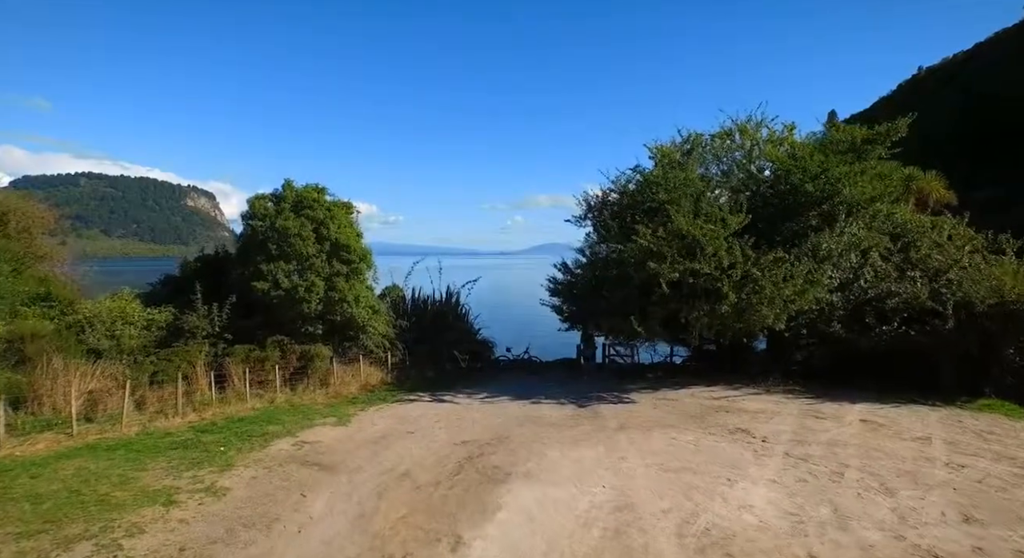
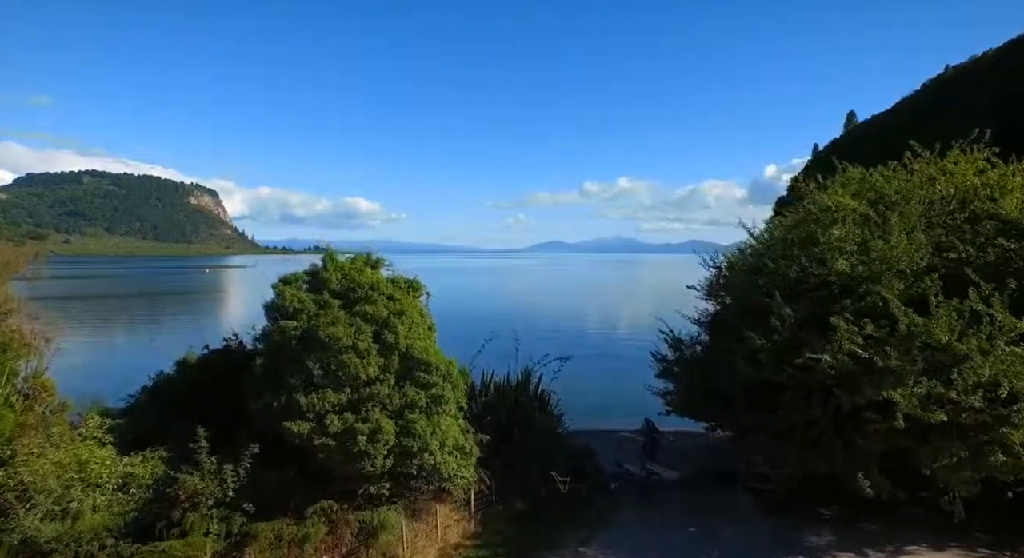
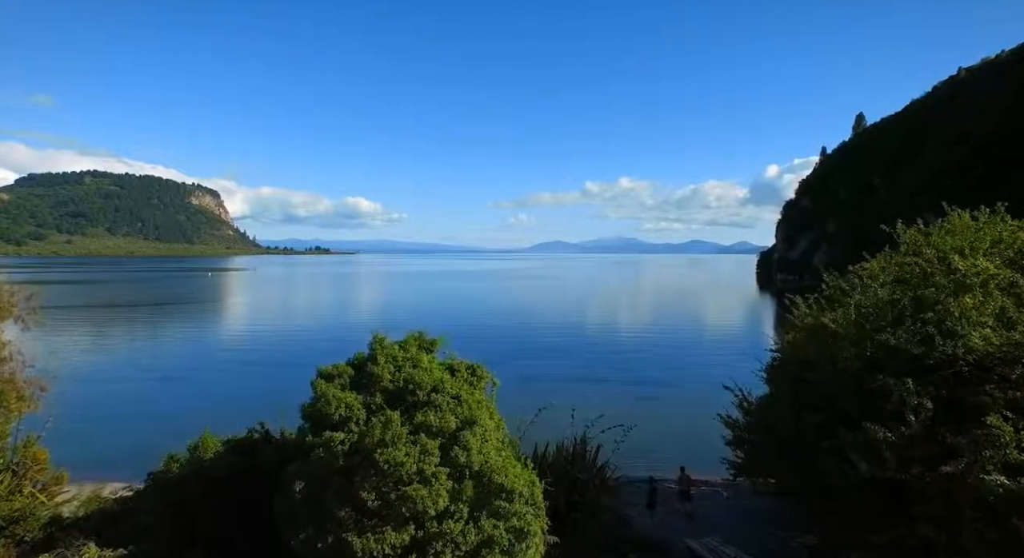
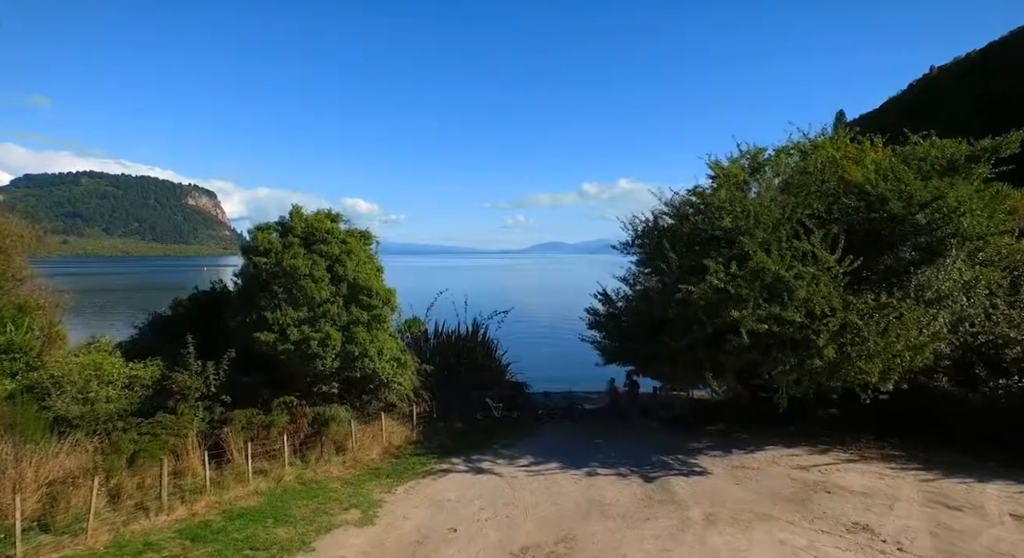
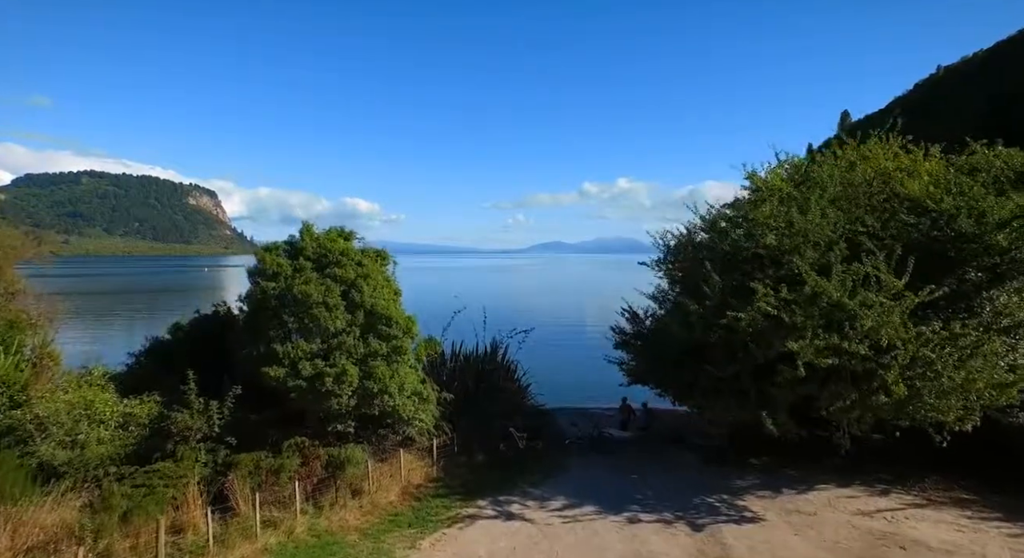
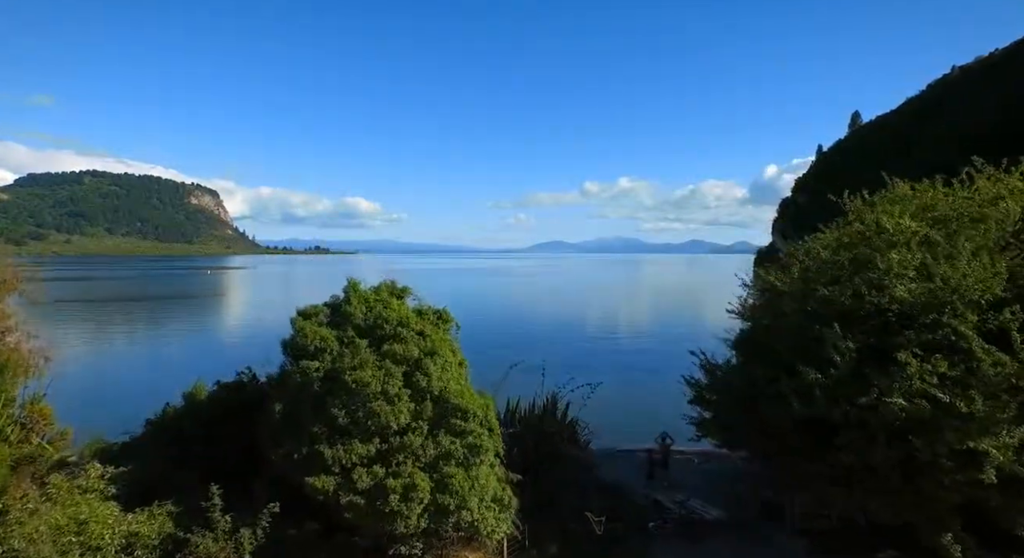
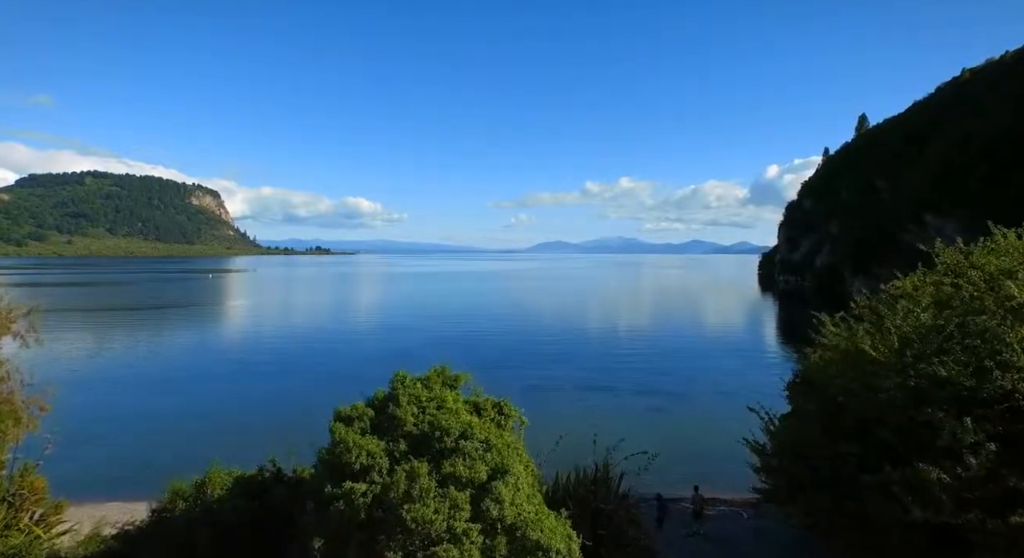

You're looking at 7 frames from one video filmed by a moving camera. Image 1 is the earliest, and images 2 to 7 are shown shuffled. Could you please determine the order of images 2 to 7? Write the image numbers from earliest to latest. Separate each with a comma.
4, 5, 2, 6, 3, 7
